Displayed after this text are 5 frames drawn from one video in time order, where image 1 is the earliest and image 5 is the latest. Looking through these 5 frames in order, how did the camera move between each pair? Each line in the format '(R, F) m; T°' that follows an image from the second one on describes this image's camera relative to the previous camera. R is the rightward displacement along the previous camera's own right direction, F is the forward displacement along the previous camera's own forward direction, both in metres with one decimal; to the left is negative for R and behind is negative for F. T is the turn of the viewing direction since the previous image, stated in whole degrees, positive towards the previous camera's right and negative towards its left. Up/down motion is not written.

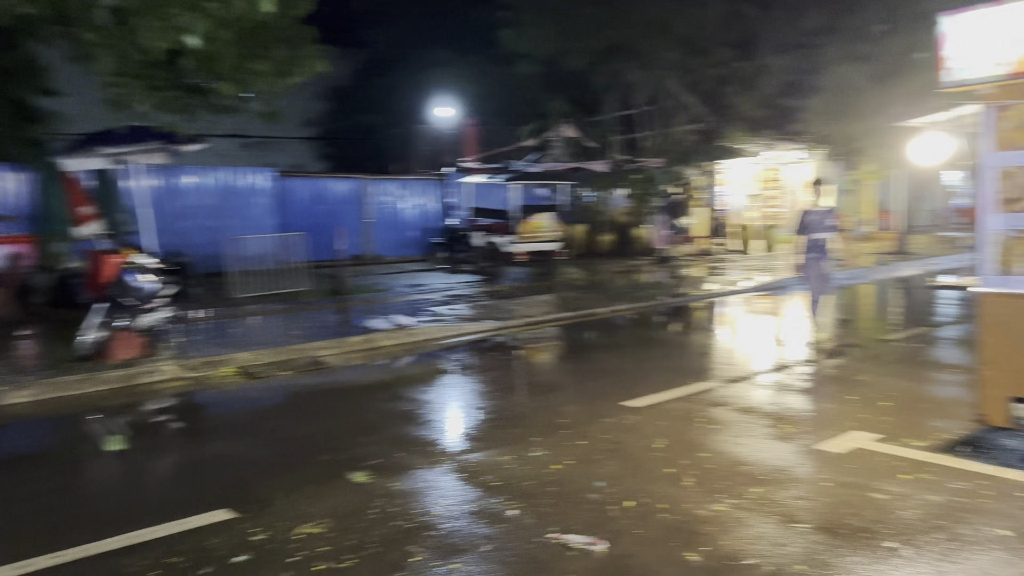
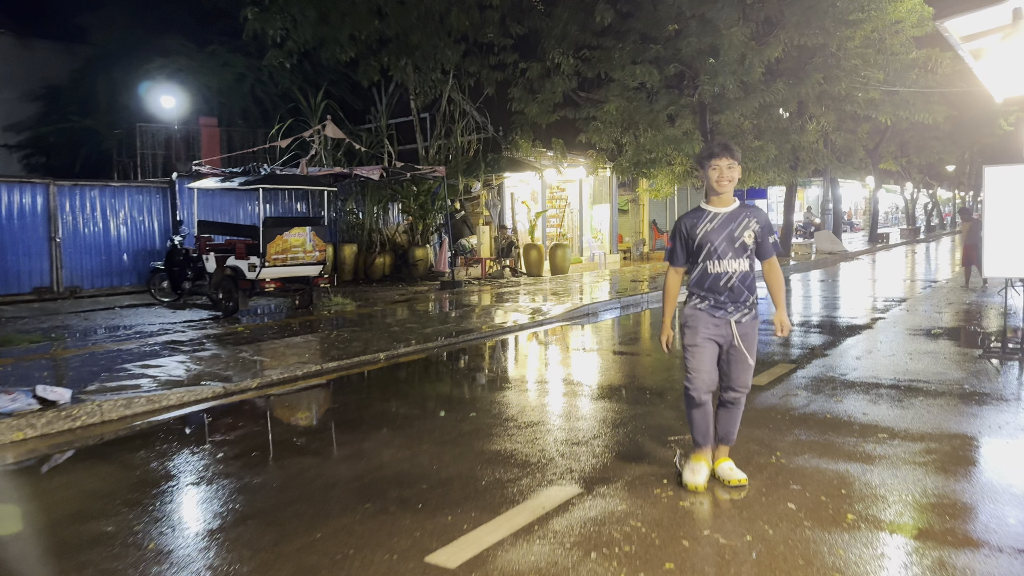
(+0.3, +3.0) m; +16°
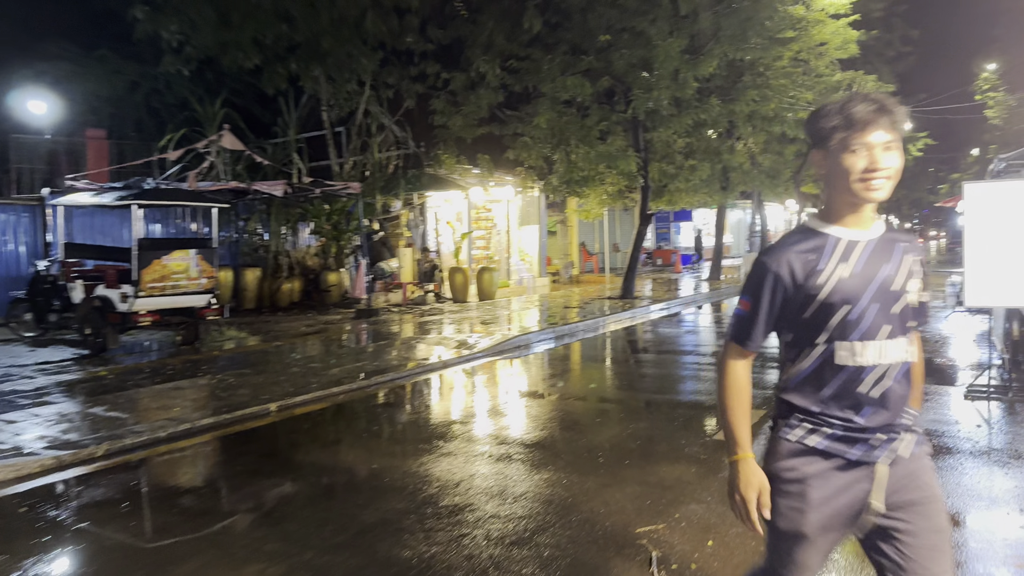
(0.0, +1.3) m; +5°
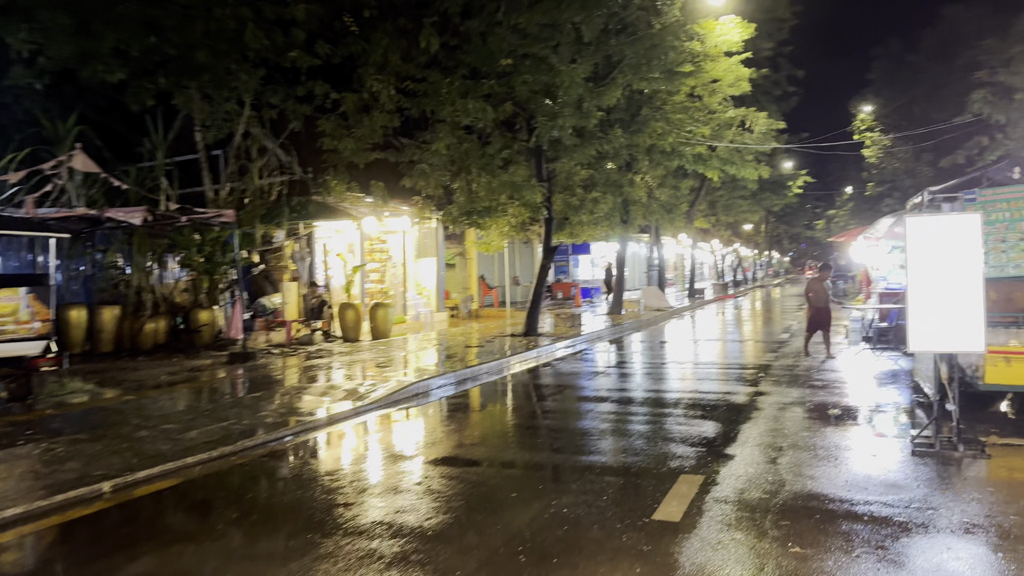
(0.0, +1.1) m; +7°
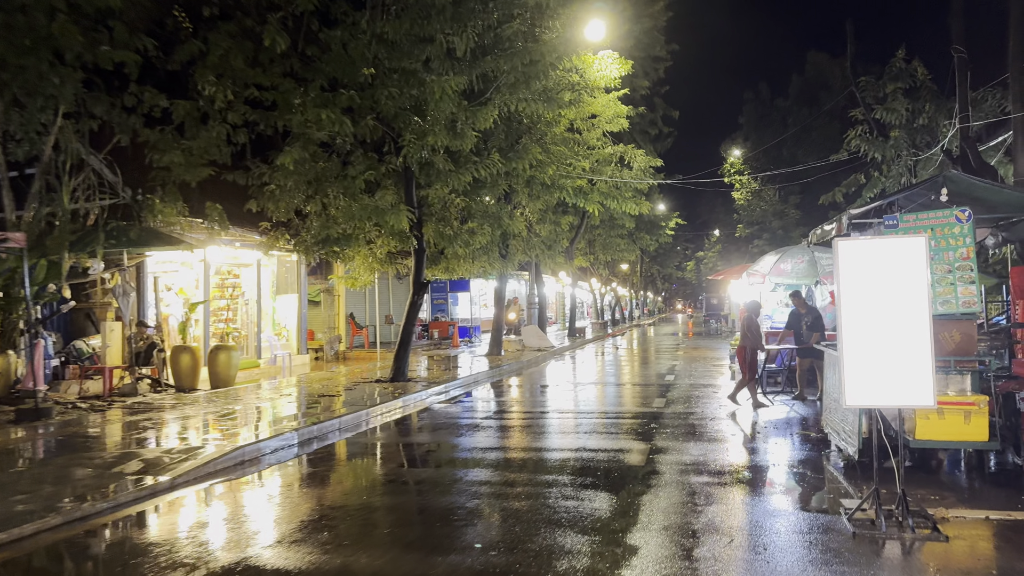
(+0.3, +1.6) m; +8°
